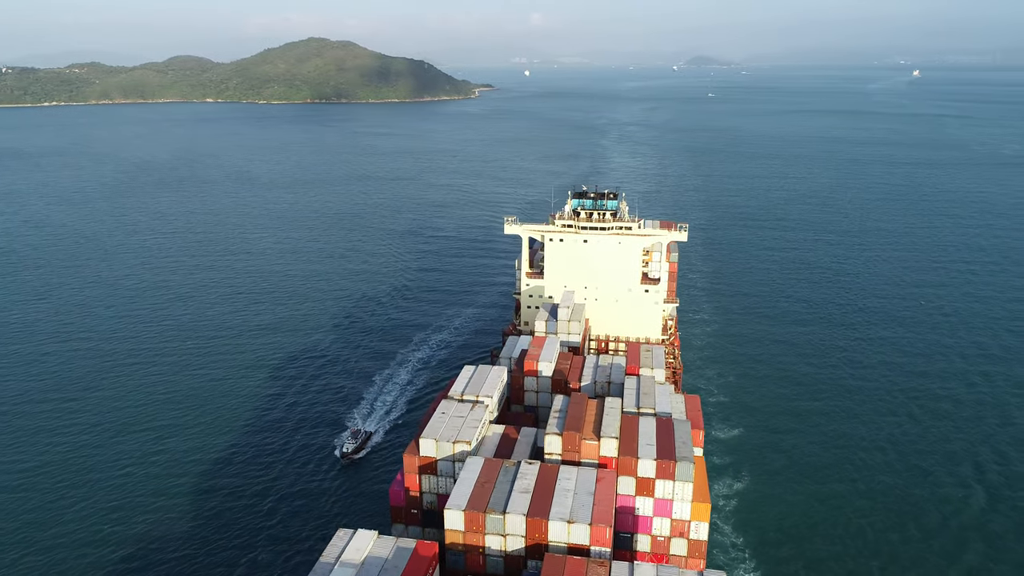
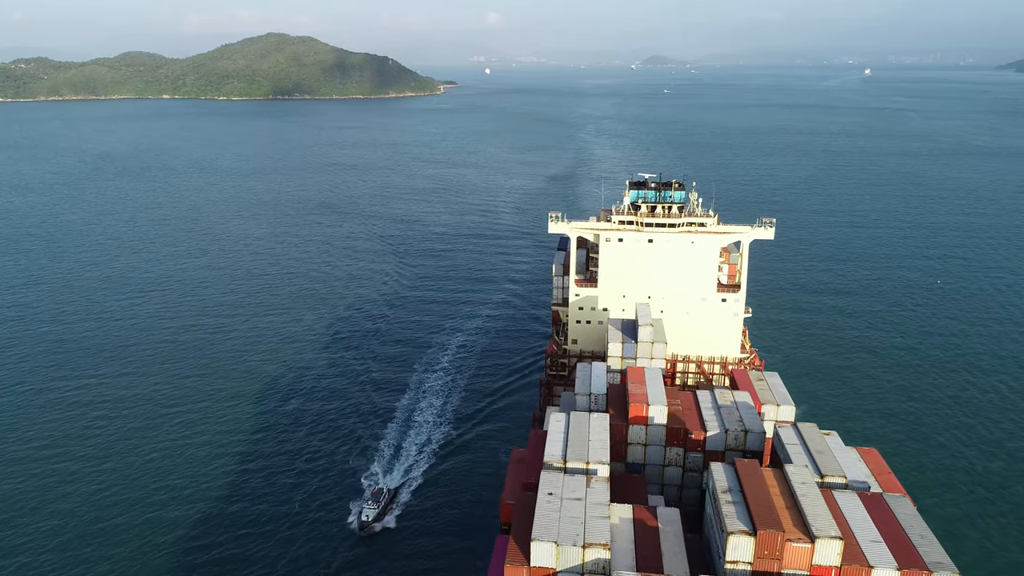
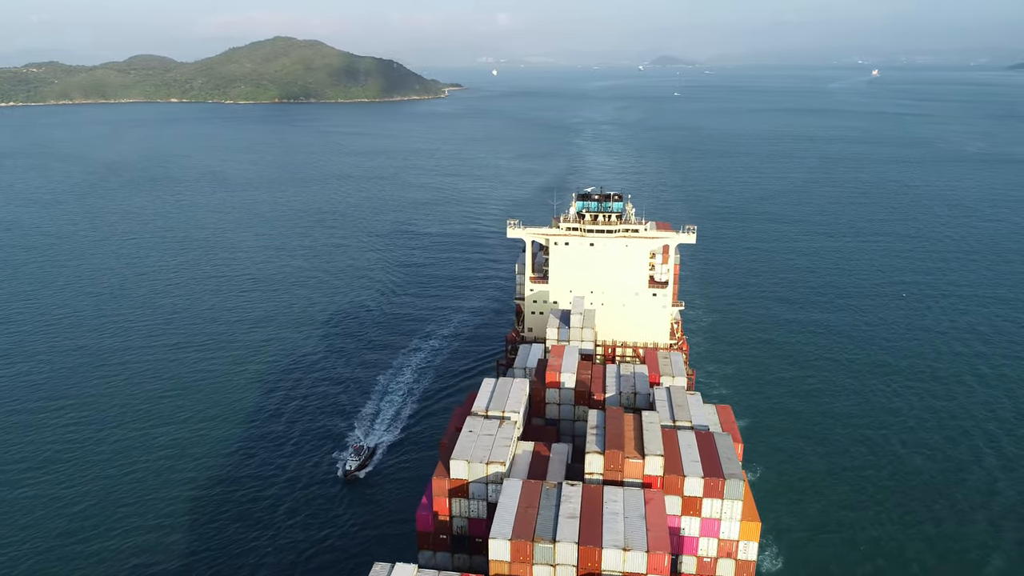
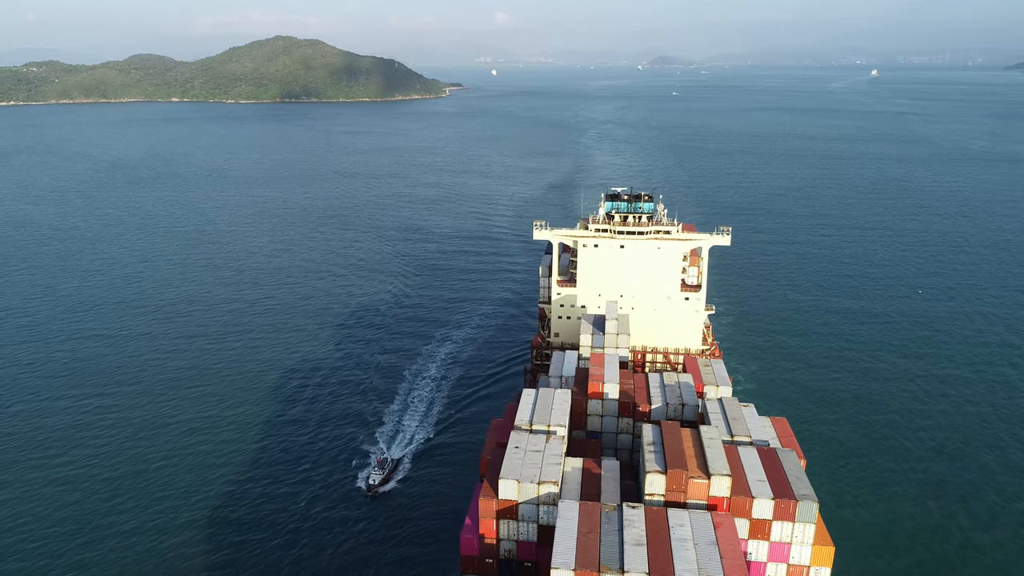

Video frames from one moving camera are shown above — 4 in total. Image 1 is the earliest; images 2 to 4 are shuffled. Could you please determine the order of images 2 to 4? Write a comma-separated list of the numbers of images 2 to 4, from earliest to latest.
3, 4, 2
